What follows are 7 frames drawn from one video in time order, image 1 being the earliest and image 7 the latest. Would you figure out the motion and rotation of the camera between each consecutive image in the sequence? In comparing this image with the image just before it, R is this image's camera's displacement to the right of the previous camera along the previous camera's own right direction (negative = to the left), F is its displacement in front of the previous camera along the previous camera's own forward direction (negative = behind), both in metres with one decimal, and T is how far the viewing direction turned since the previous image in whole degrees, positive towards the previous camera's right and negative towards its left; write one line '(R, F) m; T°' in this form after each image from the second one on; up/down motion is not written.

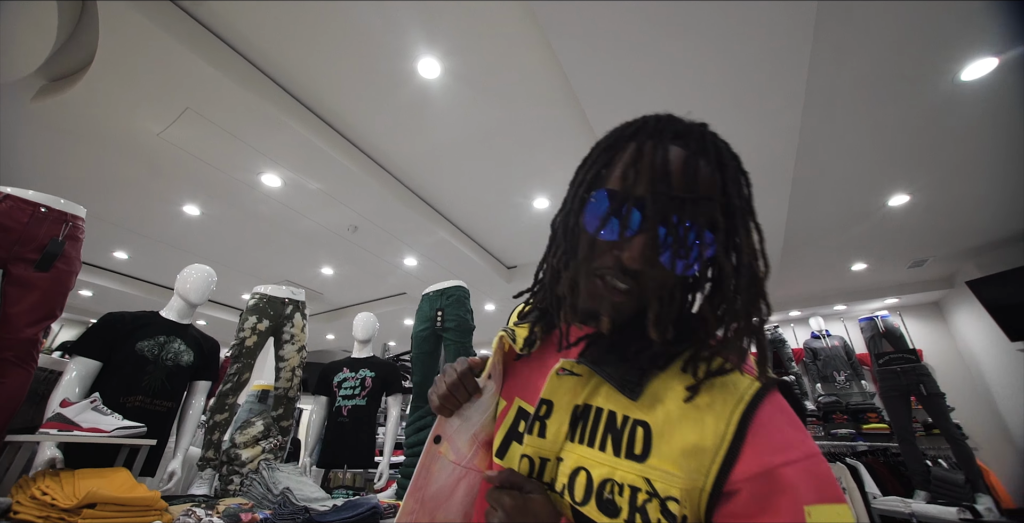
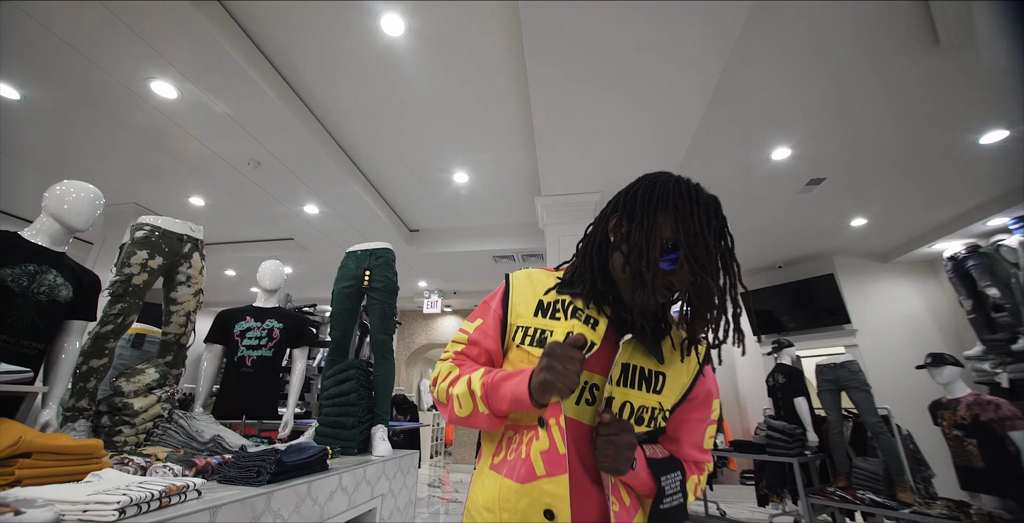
(-0.4, -0.2) m; +20°
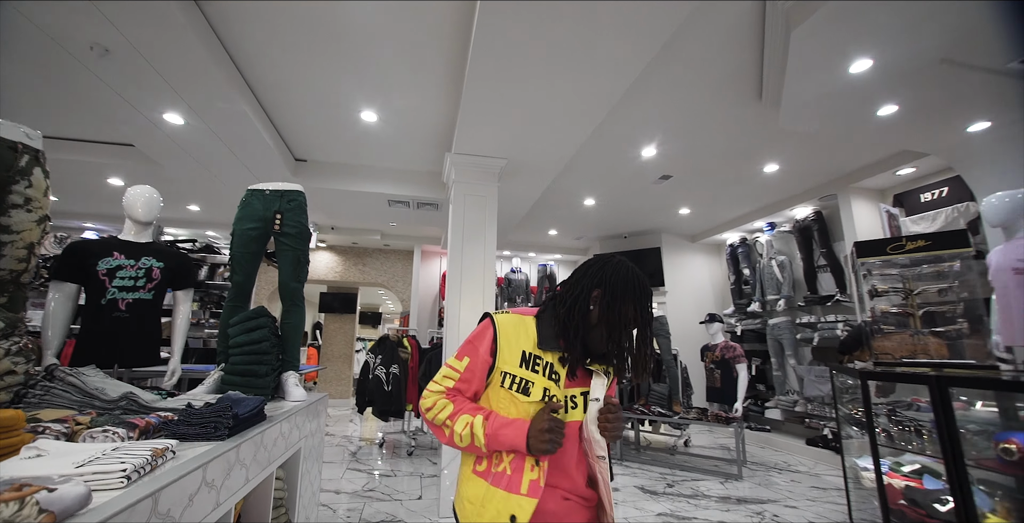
(-0.4, -0.1) m; +21°
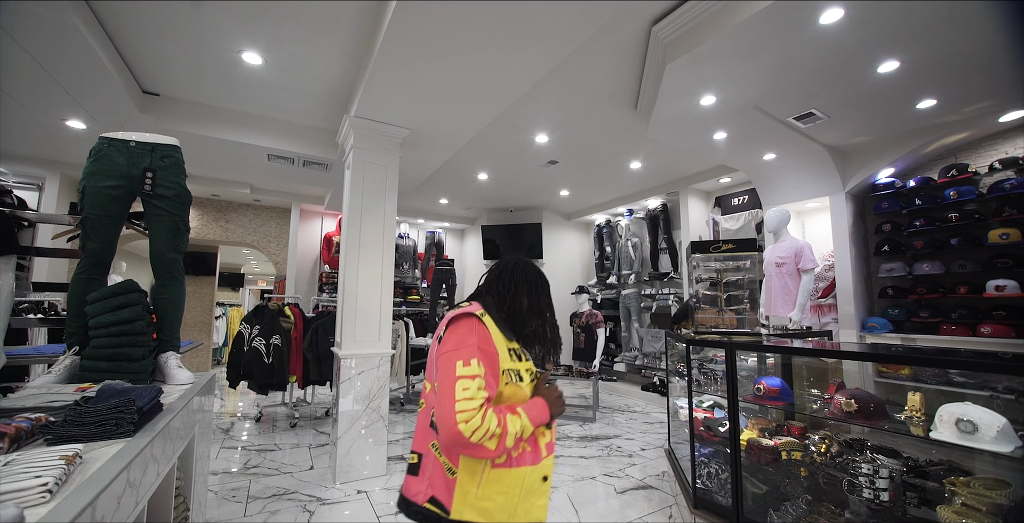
(-0.2, -0.1) m; +18°
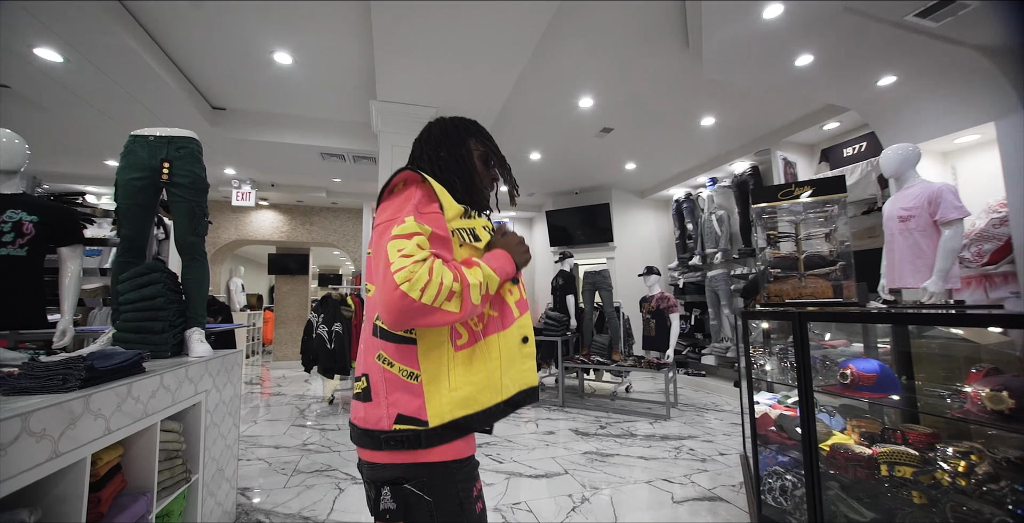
(+0.4, +0.3) m; -14°
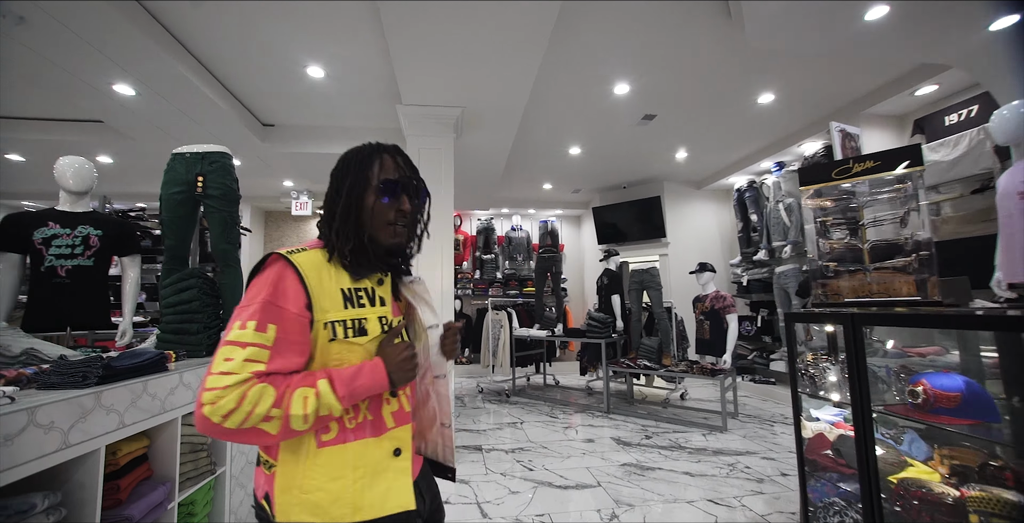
(+0.2, +0.1) m; -9°
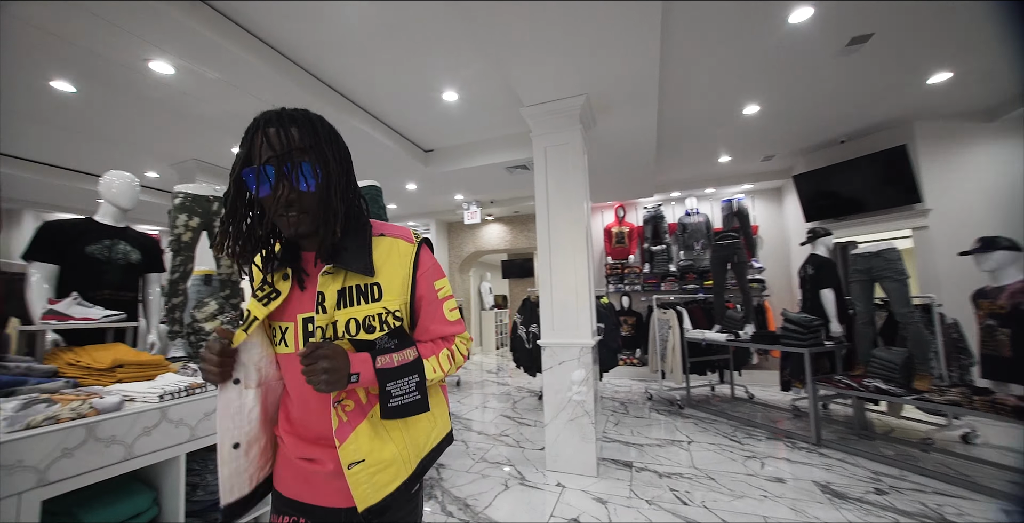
(+0.4, +0.3) m; -28°
